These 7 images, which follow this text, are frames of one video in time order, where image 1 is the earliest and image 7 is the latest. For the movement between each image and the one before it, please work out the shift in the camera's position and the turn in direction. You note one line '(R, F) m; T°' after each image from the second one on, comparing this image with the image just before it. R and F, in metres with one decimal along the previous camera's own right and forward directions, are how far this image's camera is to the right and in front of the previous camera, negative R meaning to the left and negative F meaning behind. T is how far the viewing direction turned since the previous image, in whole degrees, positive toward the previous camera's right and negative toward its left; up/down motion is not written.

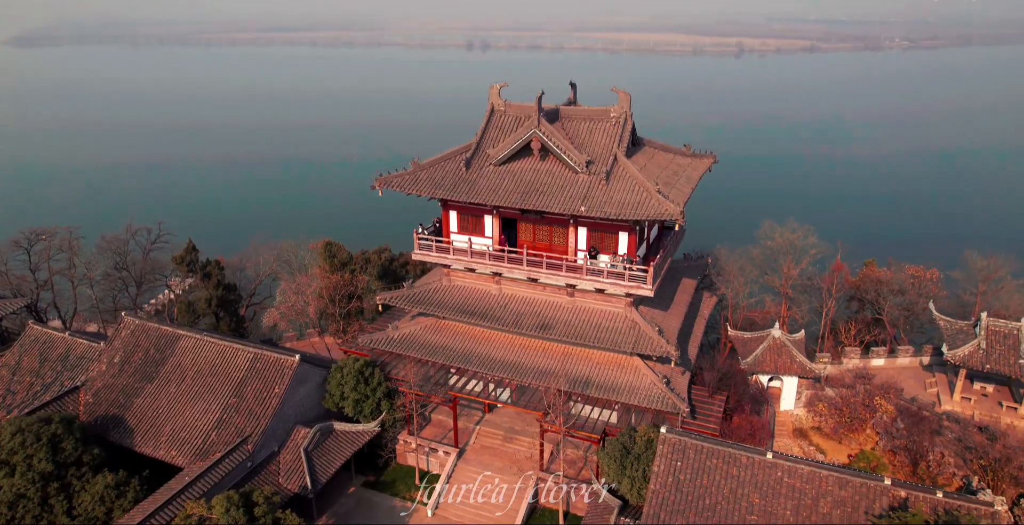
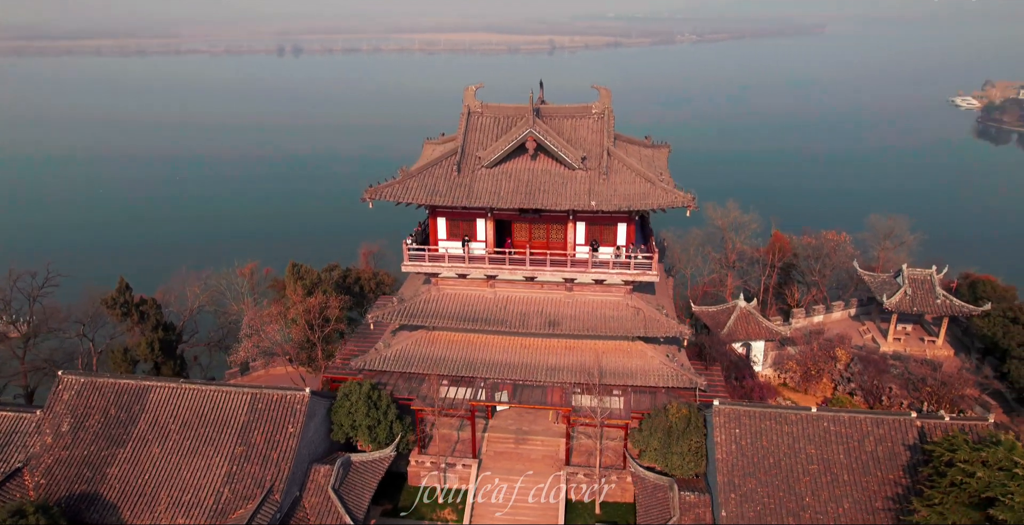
(-4.5, +0.7) m; +13°
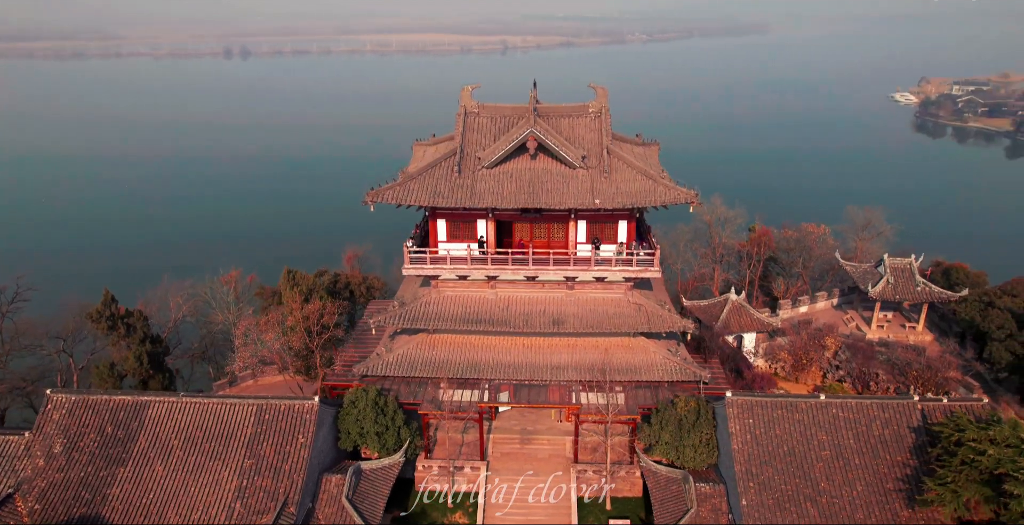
(-1.2, +0.1) m; +3°
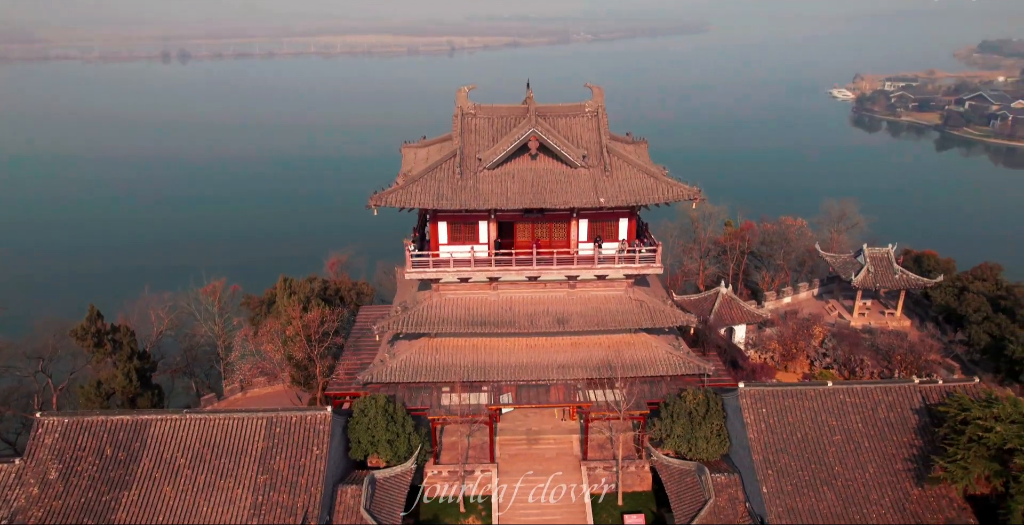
(-1.4, +0.1) m; +4°
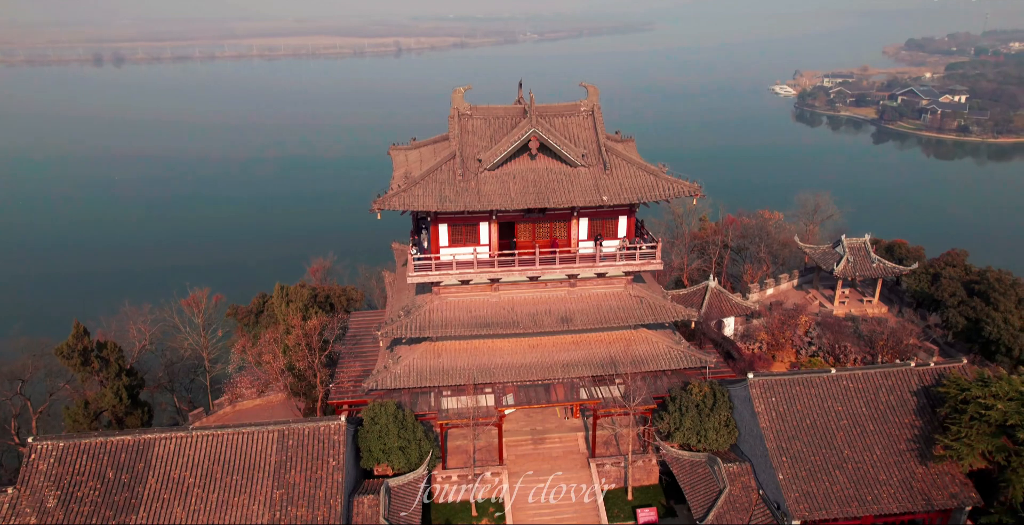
(-1.4, +0.1) m; +4°
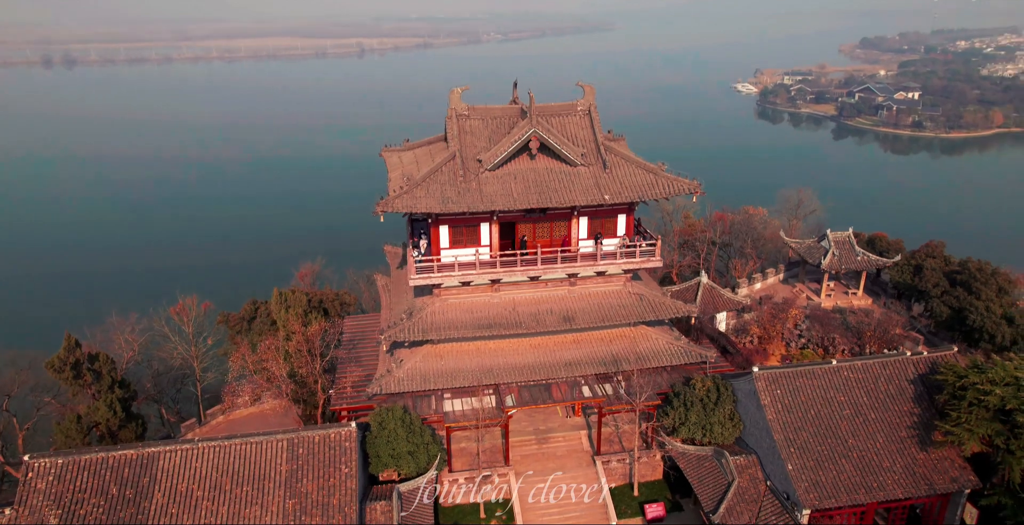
(-0.9, 0.0) m; +3°
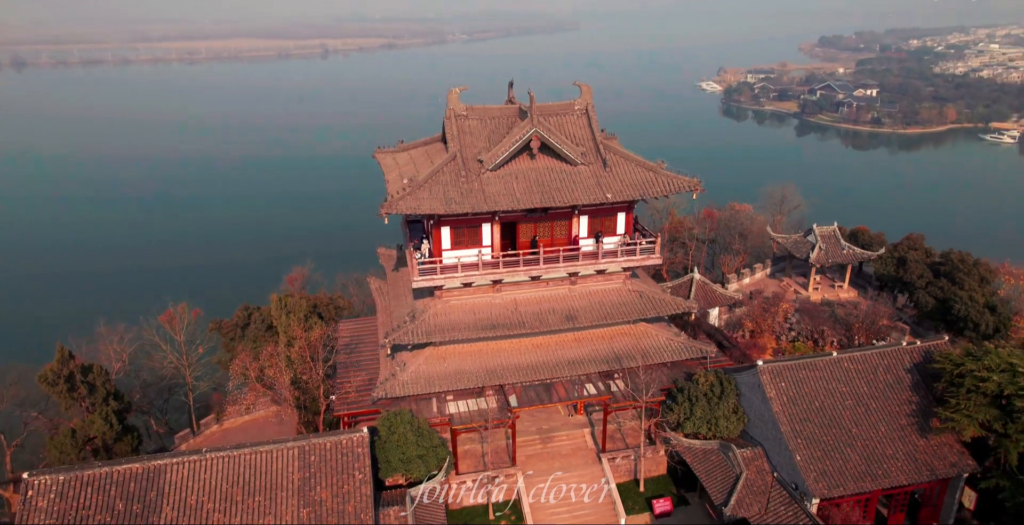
(-0.9, 0.0) m; +3°
